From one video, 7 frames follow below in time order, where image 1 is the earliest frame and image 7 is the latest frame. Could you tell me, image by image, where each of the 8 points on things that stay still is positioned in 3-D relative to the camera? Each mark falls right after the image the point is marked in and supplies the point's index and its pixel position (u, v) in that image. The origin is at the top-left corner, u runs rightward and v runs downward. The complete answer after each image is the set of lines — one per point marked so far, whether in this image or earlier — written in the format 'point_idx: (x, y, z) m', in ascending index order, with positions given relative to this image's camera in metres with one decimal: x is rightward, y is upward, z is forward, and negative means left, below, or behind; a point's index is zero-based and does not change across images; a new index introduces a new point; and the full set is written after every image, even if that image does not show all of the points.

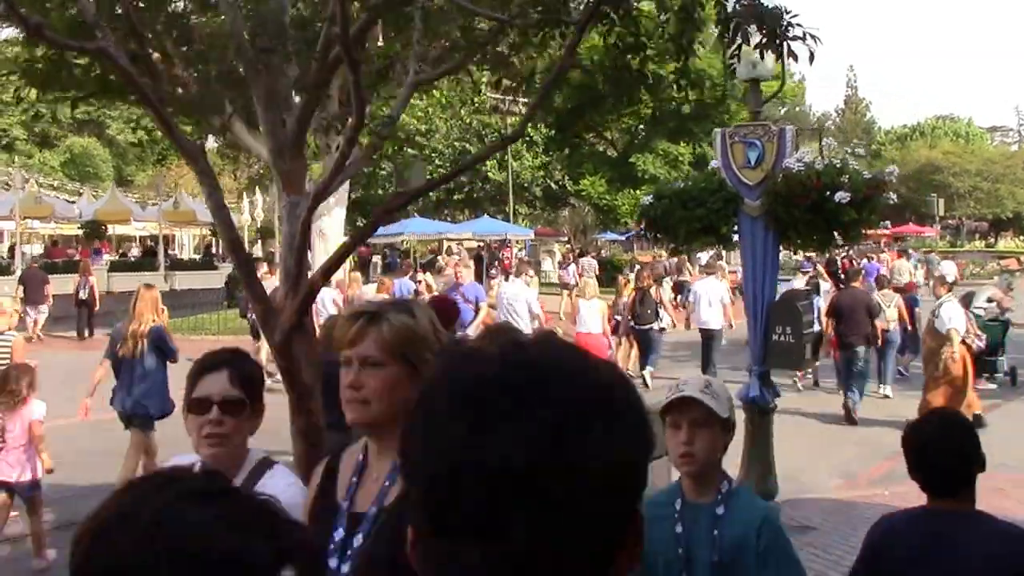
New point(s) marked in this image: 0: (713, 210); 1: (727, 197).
0: (+1.4, +0.5, +10.1) m
1: (+1.5, +0.6, +10.1) m
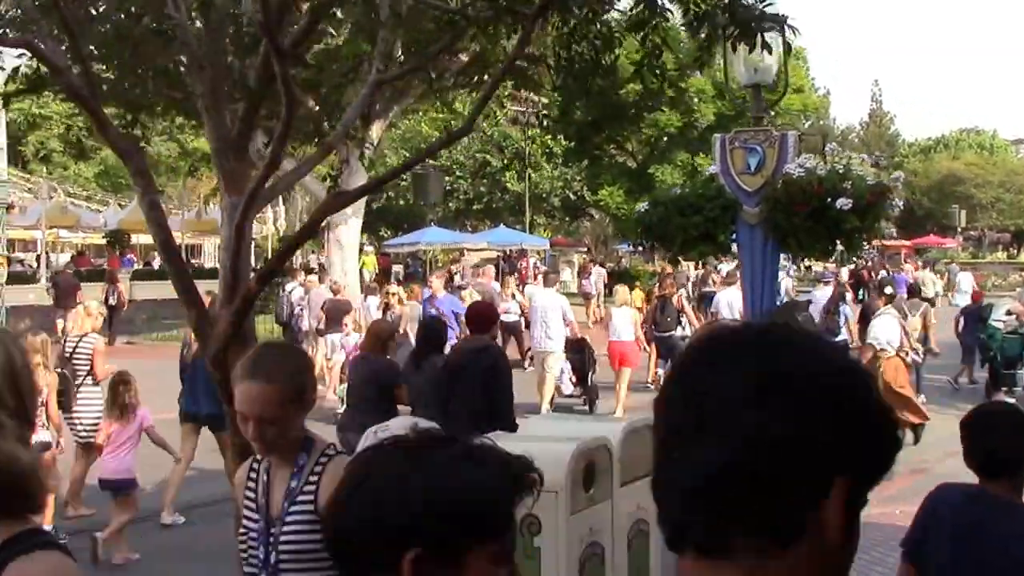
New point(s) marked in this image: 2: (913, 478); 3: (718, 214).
0: (+1.4, +0.5, +10.1) m
1: (+1.5, +0.6, +10.0) m
2: (+3.7, -1.7, +13.1) m
3: (+1.4, +0.5, +10.1) m
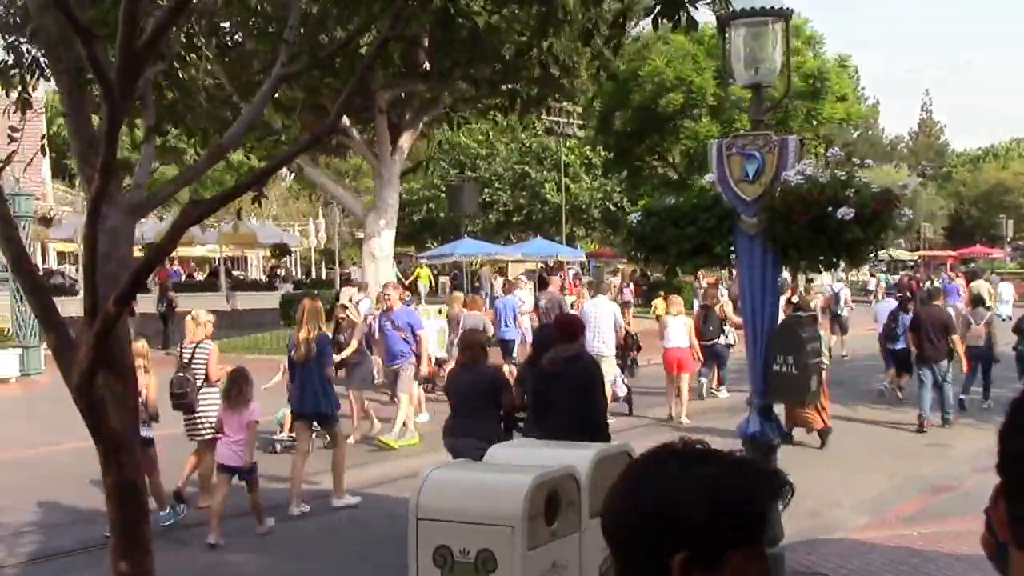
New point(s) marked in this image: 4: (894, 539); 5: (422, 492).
0: (+1.3, +0.4, +9.7) m
1: (+1.4, +0.5, +9.7) m
2: (+3.7, -1.9, +12.7) m
3: (+1.4, +0.4, +9.7) m
4: (+2.9, -1.9, +11.0) m
5: (-0.4, -0.9, +6.3) m
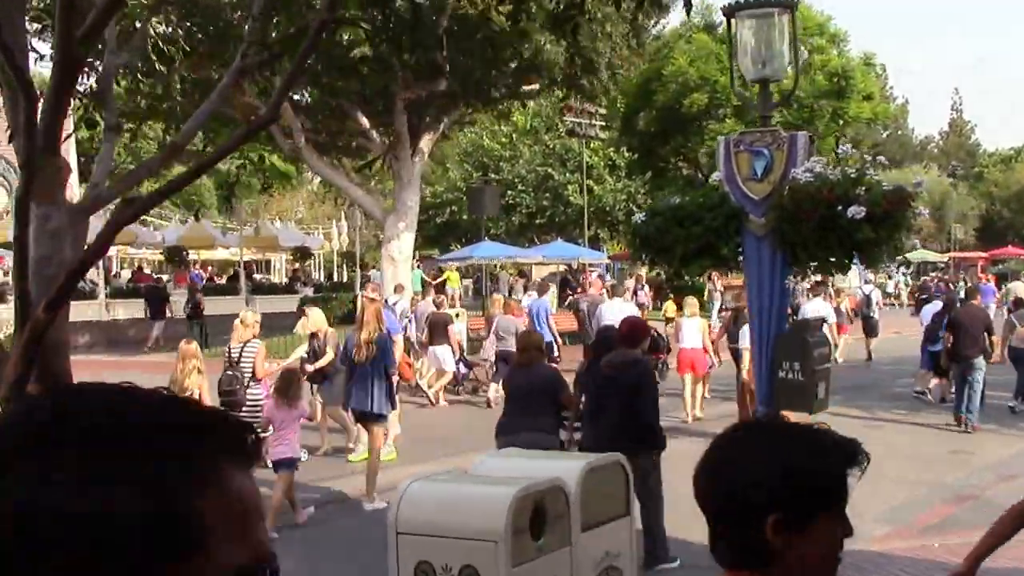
0: (+1.3, +0.4, +9.4) m
1: (+1.4, +0.5, +9.4) m
2: (+3.8, -1.9, +12.3) m
3: (+1.4, +0.4, +9.4) m
4: (+3.0, -1.9, +10.7) m
5: (-0.5, -0.9, +6.0) m
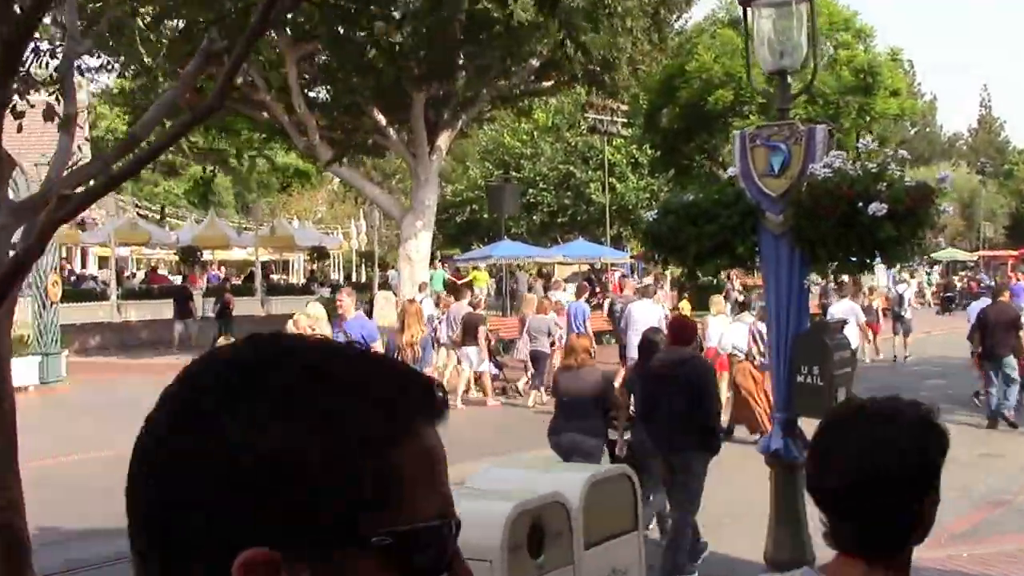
0: (+1.3, +0.4, +9.0) m
1: (+1.4, +0.5, +9.0) m
2: (+3.9, -1.9, +11.8) m
3: (+1.4, +0.4, +9.0) m
4: (+3.0, -1.9, +10.2) m
5: (-0.5, -0.9, +5.6) m
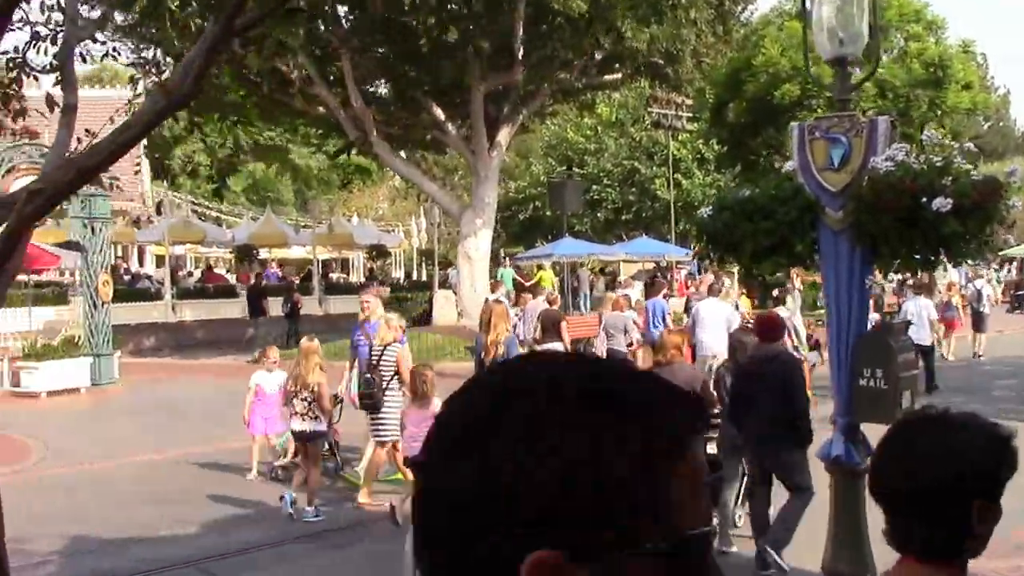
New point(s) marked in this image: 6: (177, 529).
0: (+1.6, +0.4, +8.6) m
1: (+1.7, +0.5, +8.5) m
2: (+4.3, -1.9, +11.3) m
3: (+1.7, +0.4, +8.6) m
4: (+3.4, -1.9, +9.7) m
5: (-0.4, -0.9, +5.3) m
6: (-2.6, -1.9, +11.2) m
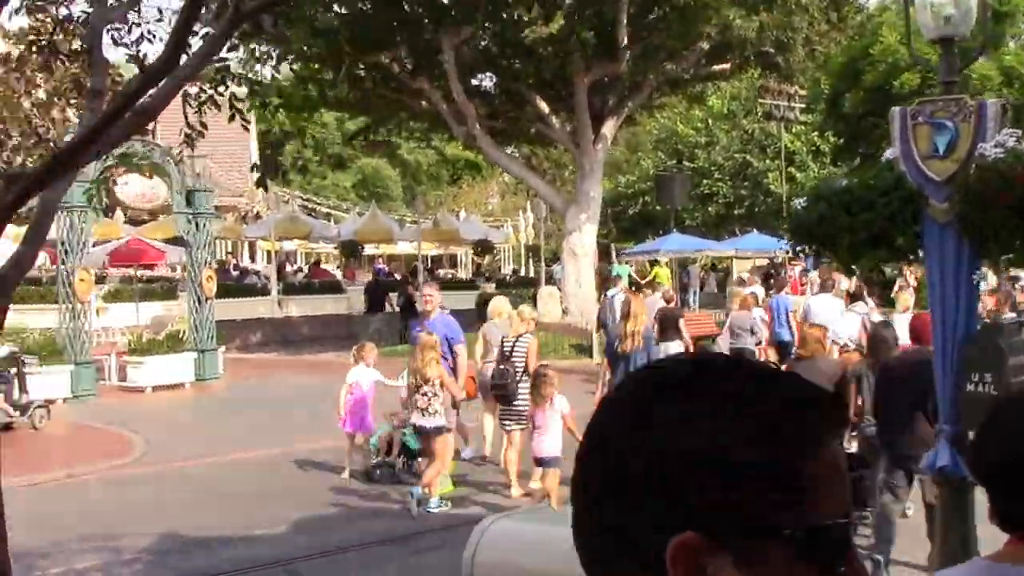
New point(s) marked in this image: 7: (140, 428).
0: (+2.1, +0.4, +8.0) m
1: (+2.2, +0.5, +8.0) m
2: (+5.0, -1.8, +10.5) m
3: (+2.1, +0.4, +8.0) m
4: (+3.9, -1.9, +9.1) m
5: (-0.2, -0.9, +5.0) m
6: (-1.9, -1.8, +11.0) m
7: (-4.1, -1.5, +15.8) m
